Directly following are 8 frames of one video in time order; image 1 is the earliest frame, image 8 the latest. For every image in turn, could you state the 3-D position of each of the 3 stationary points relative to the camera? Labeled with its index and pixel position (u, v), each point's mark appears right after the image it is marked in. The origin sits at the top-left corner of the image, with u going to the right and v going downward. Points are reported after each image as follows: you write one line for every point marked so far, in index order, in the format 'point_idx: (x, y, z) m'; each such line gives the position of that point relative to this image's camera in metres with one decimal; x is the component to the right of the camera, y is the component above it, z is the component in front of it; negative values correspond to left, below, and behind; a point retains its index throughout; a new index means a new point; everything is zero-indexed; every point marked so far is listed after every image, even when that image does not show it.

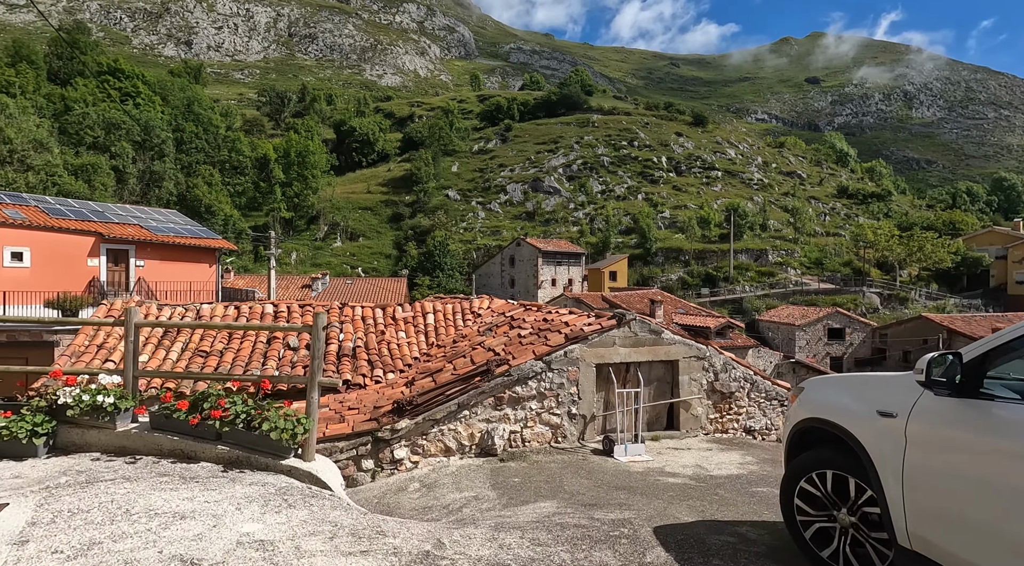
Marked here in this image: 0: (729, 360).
0: (+2.7, -1.0, +8.7) m
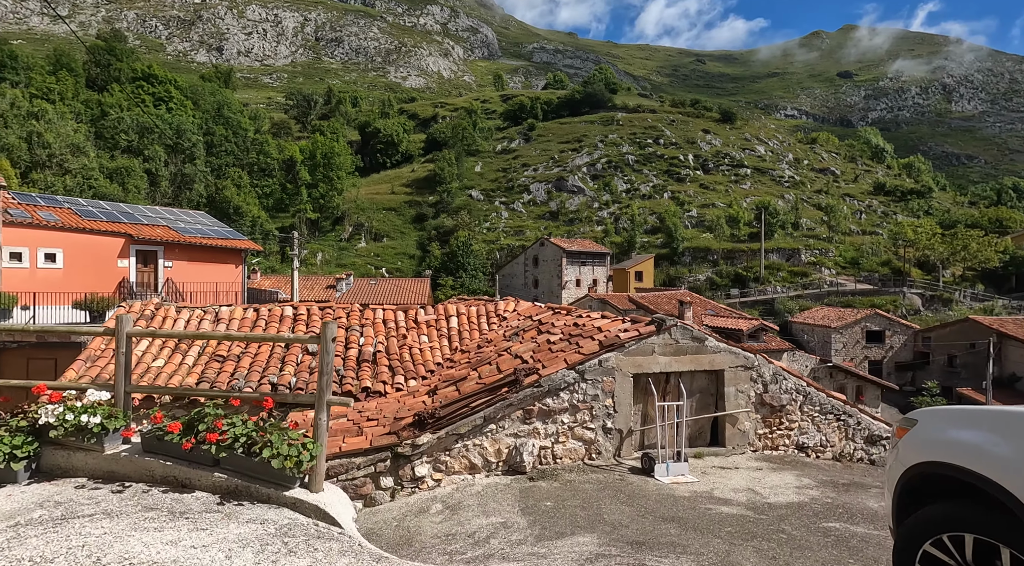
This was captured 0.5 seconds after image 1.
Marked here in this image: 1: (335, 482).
0: (+3.0, -1.0, +8.1) m
1: (-1.6, -1.8, +6.3) m
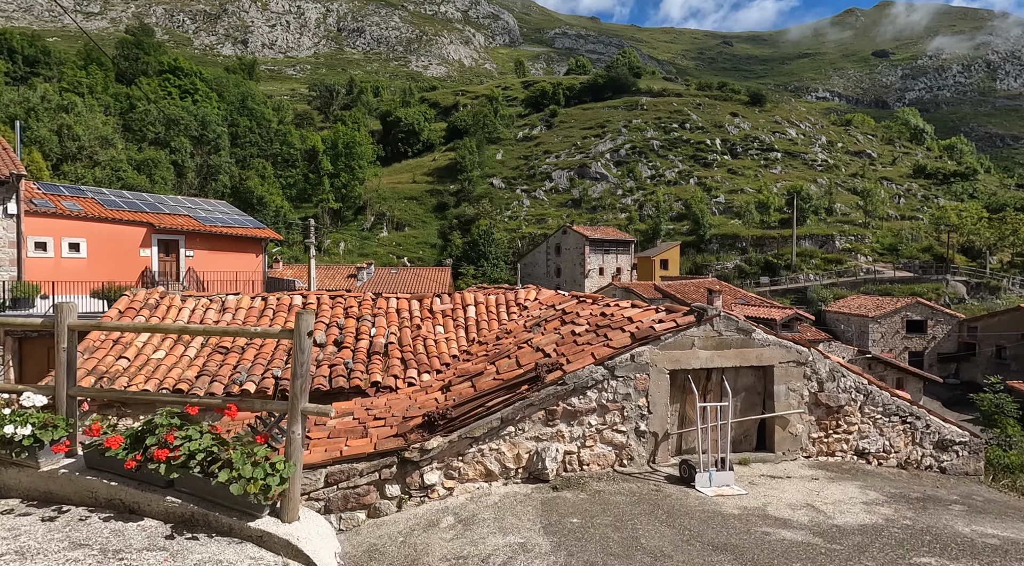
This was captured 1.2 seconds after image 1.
0: (+3.2, -0.8, +7.2) m
1: (-1.4, -1.6, +5.6) m
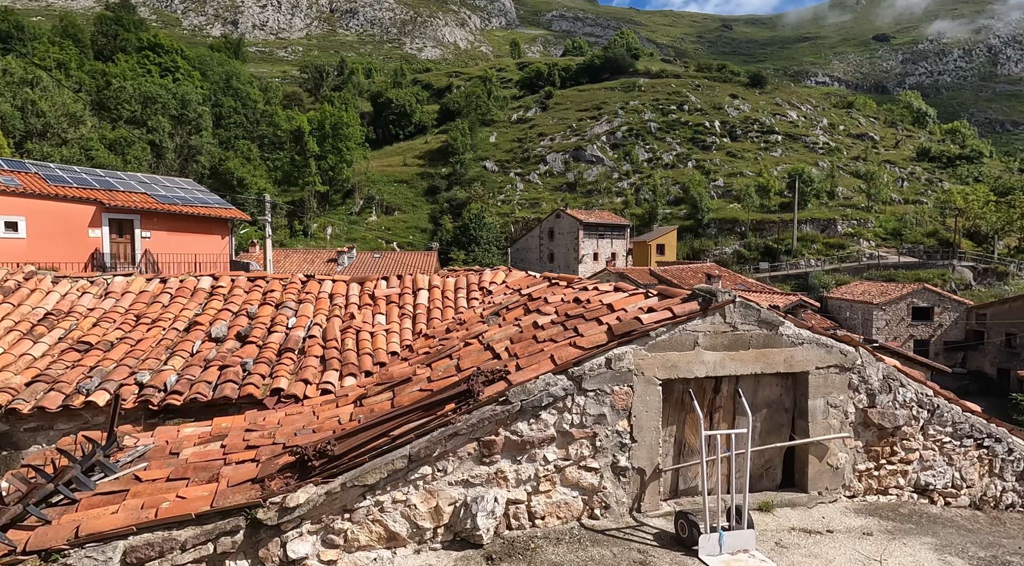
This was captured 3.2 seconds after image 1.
0: (+2.7, -0.6, +5.2) m
1: (-1.9, -1.5, +3.7) m
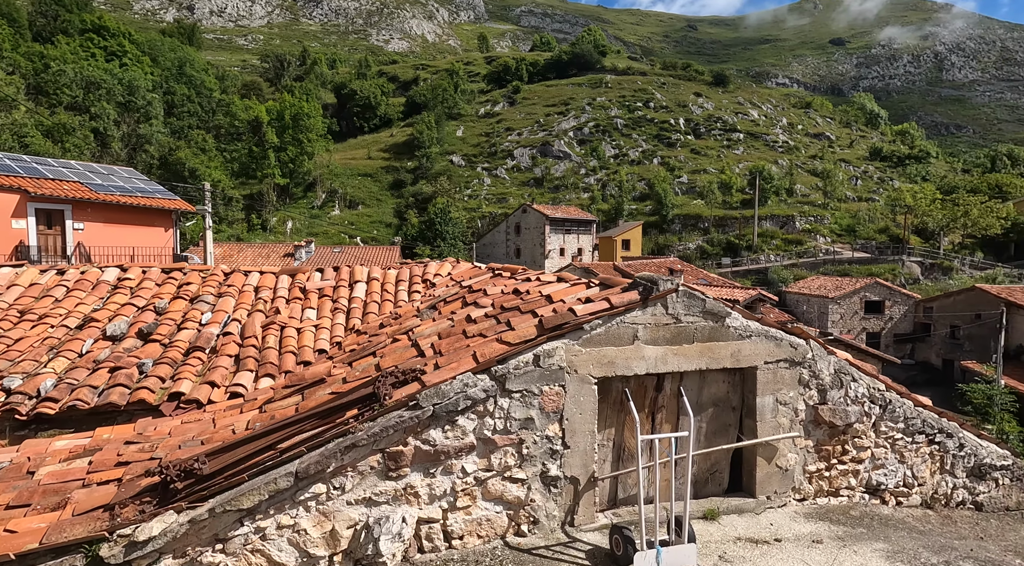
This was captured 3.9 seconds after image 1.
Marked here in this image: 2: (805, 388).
0: (+2.2, -0.6, +4.8) m
1: (-2.3, -1.4, +3.1) m
2: (+2.0, -0.7, +4.8) m
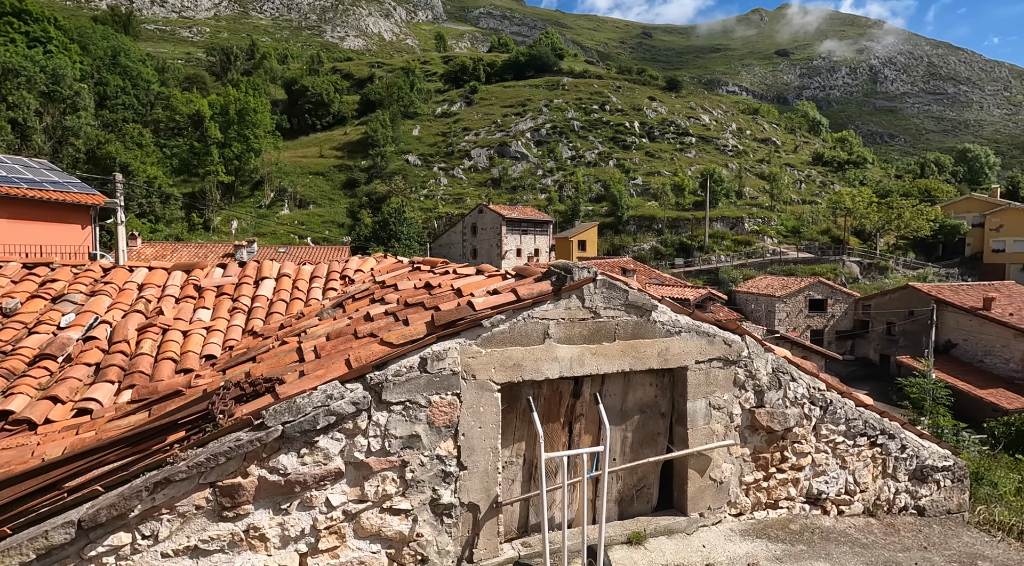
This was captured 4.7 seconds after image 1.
0: (+1.7, -0.5, +4.3) m
1: (-2.8, -1.3, +2.3) m
2: (+1.4, -0.6, +4.2) m
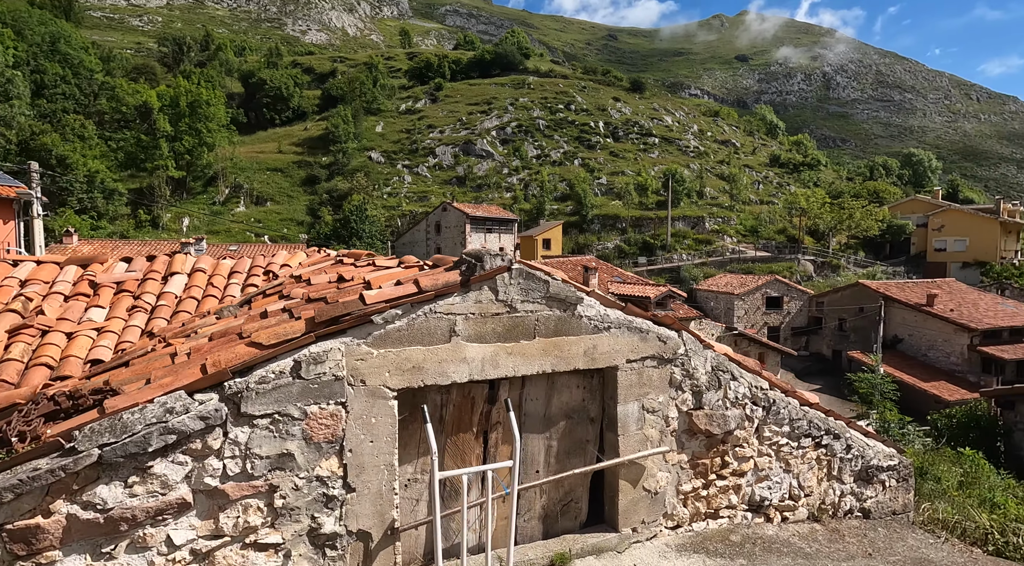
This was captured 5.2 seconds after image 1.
0: (+1.2, -0.5, +3.9) m
1: (-3.1, -1.3, +1.7) m
2: (+0.9, -0.6, +3.8) m
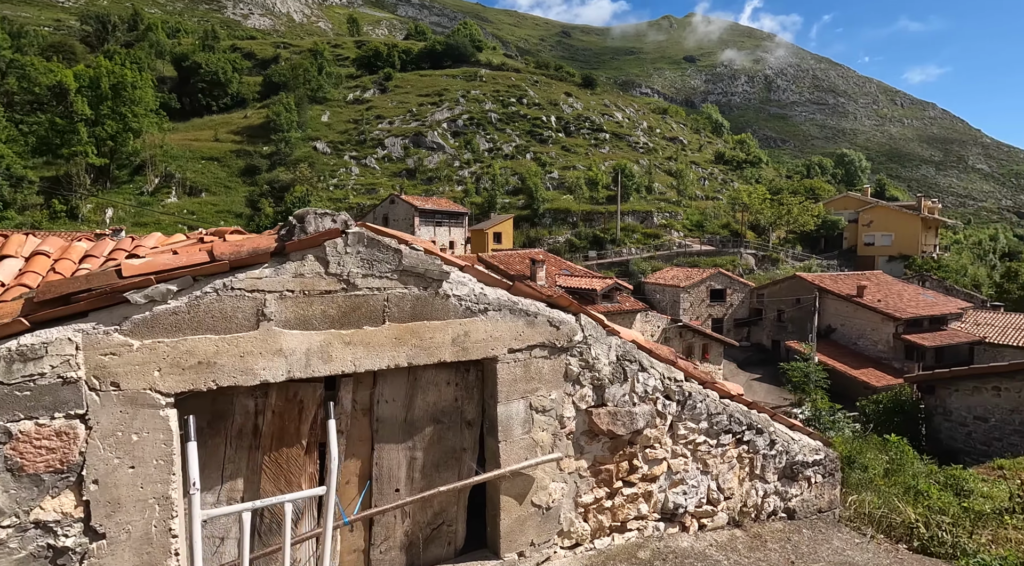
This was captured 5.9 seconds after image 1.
0: (+0.6, -0.3, +3.2) m
1: (-3.6, -1.2, +0.7) m
2: (+0.3, -0.5, +3.1) m
